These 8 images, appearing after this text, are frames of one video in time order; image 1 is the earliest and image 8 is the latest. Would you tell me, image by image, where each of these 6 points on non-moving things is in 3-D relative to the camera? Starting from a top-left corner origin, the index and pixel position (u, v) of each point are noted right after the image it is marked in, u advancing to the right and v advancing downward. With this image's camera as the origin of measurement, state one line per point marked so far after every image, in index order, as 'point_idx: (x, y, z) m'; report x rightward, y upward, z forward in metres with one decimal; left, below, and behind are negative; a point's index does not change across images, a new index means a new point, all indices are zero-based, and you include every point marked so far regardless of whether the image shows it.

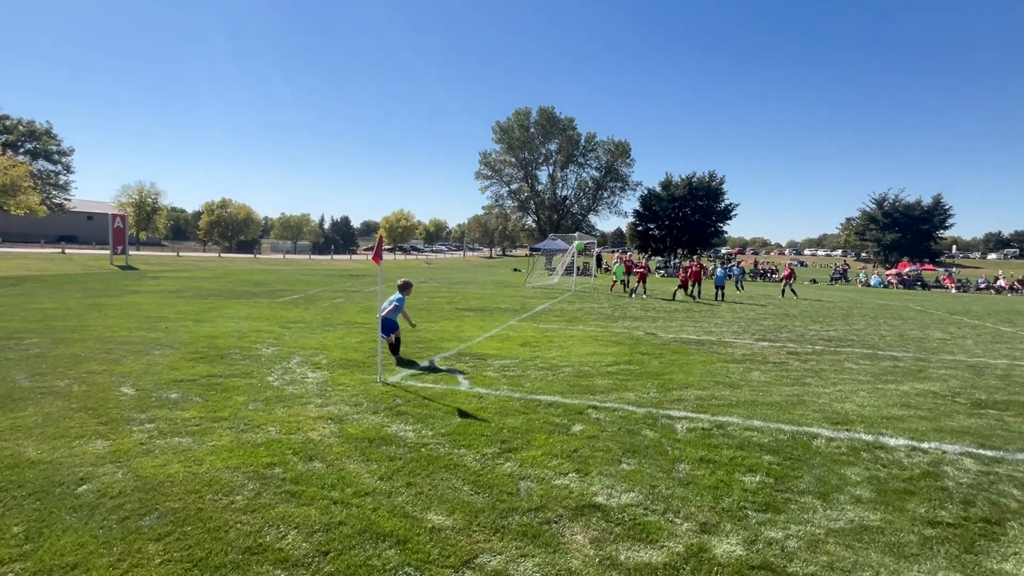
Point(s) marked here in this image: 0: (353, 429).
0: (-1.4, -1.3, +4.8) m
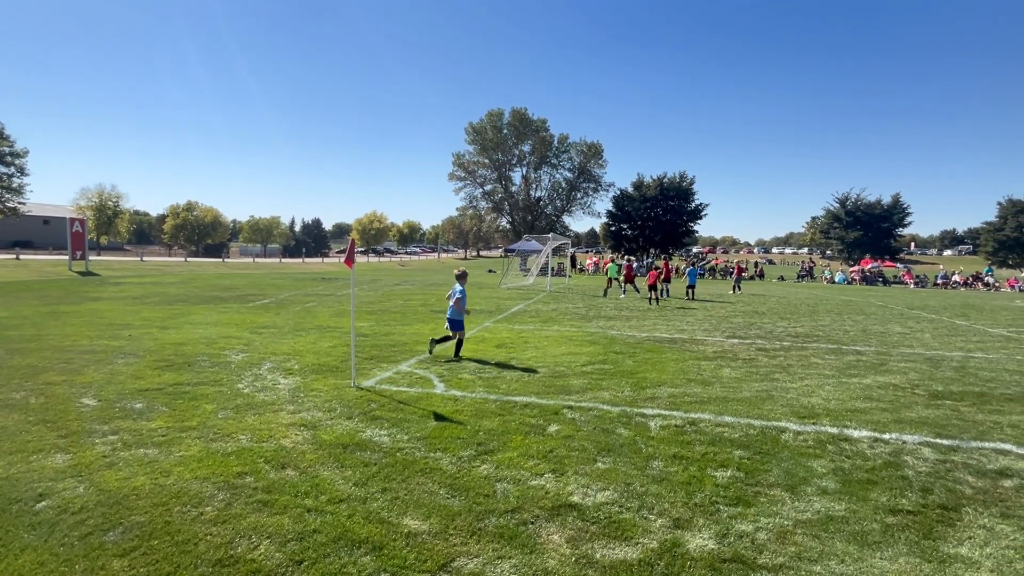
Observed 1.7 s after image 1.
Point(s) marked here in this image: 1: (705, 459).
0: (-1.7, -1.3, +4.7) m
1: (+1.6, -1.5, +4.5) m
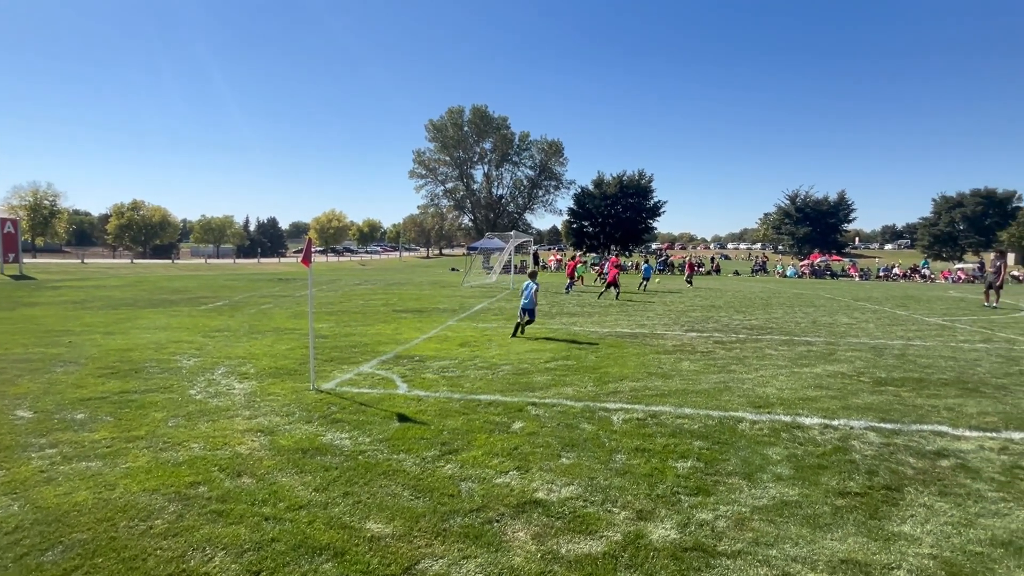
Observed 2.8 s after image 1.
0: (-2.0, -1.3, +4.6) m
1: (+1.3, -1.4, +4.6) m
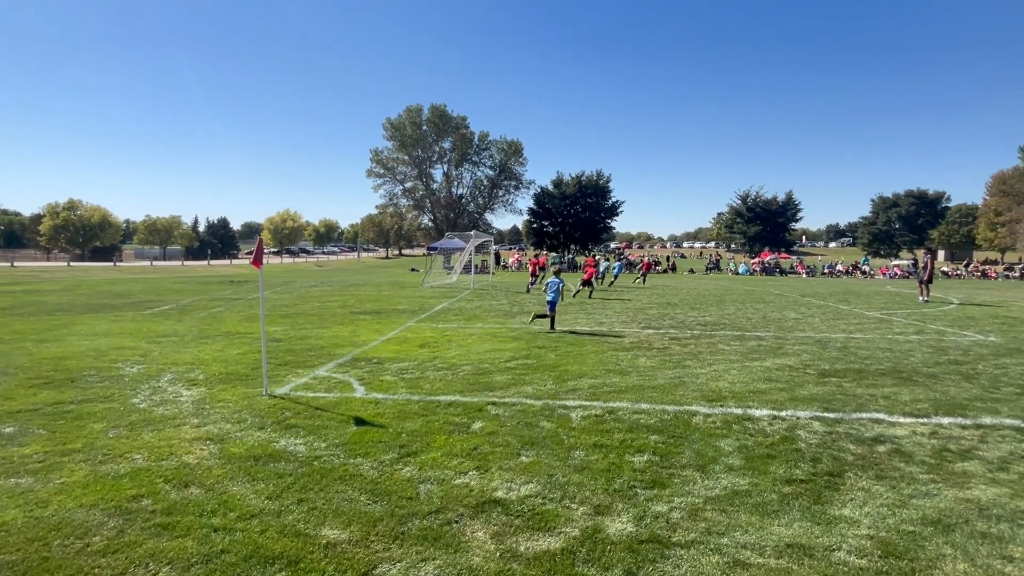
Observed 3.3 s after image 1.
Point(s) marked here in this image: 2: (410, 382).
0: (-2.3, -1.3, +4.4) m
1: (+1.0, -1.4, +4.6) m
2: (-1.3, -1.2, +6.7) m
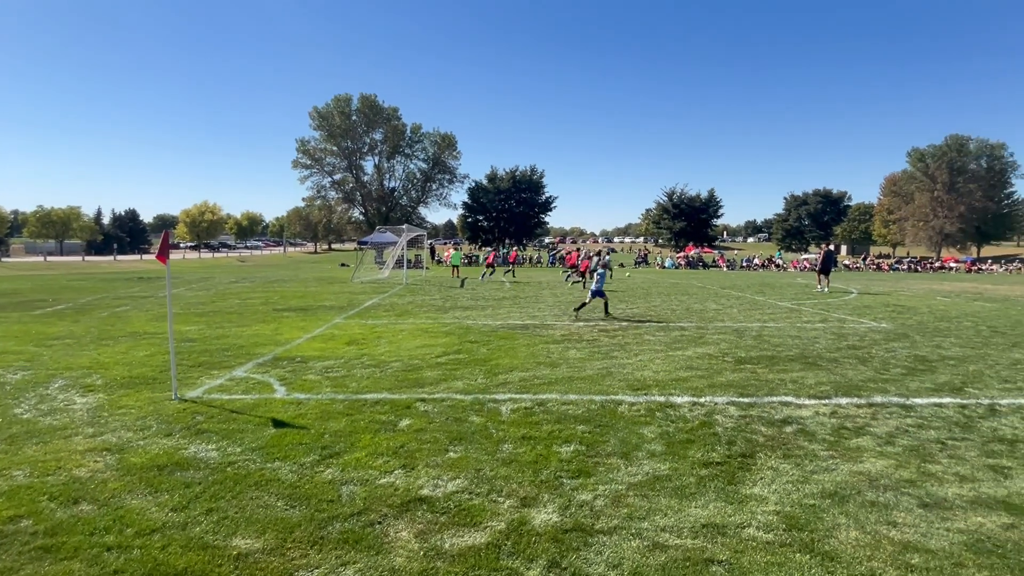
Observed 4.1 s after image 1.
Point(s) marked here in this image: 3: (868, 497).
0: (-2.9, -1.3, +4.1) m
1: (+0.3, -1.3, +4.7) m
2: (-2.2, -1.1, +6.5) m
3: (+2.5, -1.5, +3.7) m
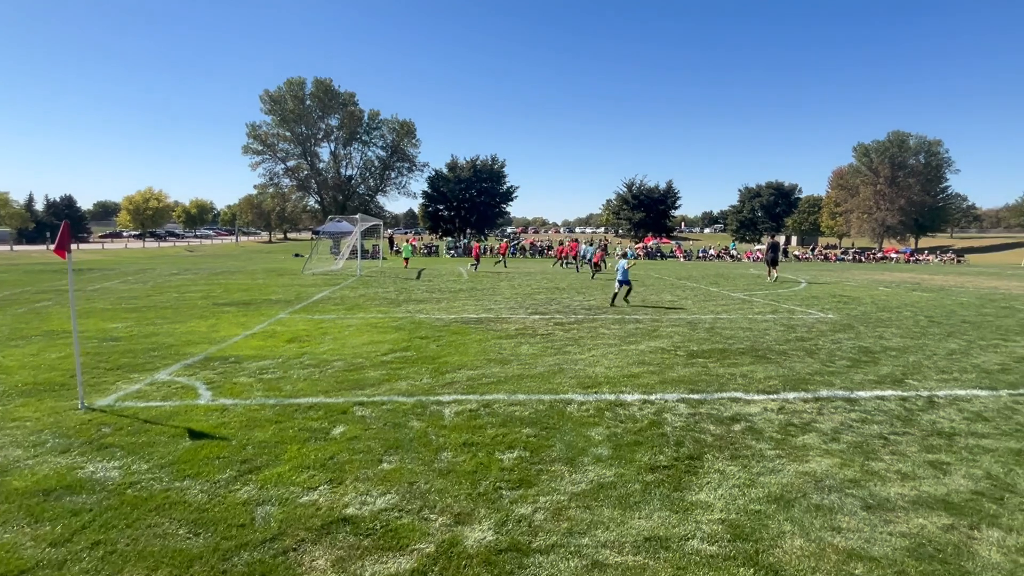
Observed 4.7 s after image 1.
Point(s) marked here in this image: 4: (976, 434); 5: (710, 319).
0: (-3.3, -1.3, +3.6) m
1: (-0.2, -1.3, +4.5) m
2: (-2.8, -1.1, +6.1) m
3: (+2.1, -1.5, +3.6) m
4: (+4.4, -1.4, +5.0) m
5: (+4.4, -0.7, +11.6) m
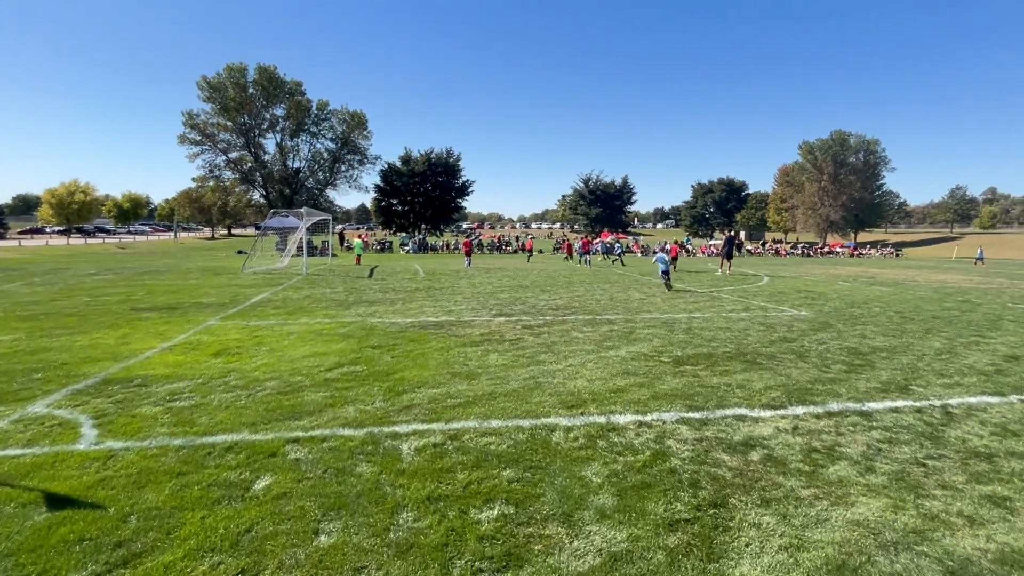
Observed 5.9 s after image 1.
0: (-3.4, -1.4, +2.3) m
1: (-0.3, -1.4, +3.5) m
2: (-3.1, -1.2, +4.8) m
3: (+2.0, -1.5, +2.8) m
4: (+4.2, -1.4, +4.4) m
5: (+3.6, -0.6, +11.0) m
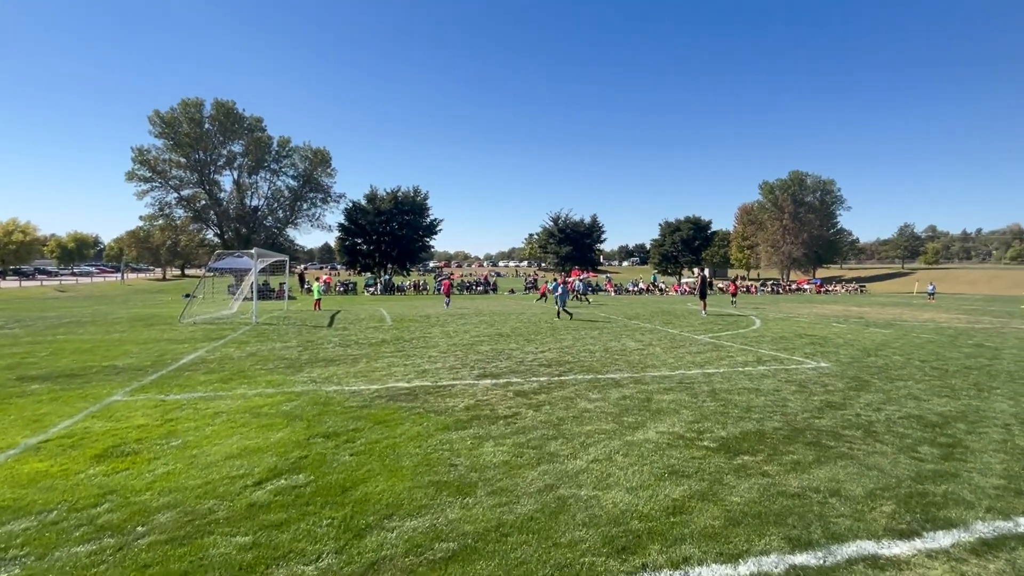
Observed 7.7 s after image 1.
0: (-3.1, -1.8, +0.3) m
1: (0.0, -1.8, +1.6) m
2: (-2.9, -1.7, +2.8) m
3: (+2.3, -1.9, +1.2) m
4: (+4.4, -1.9, +2.9) m
5: (+3.4, -1.6, +9.4) m
